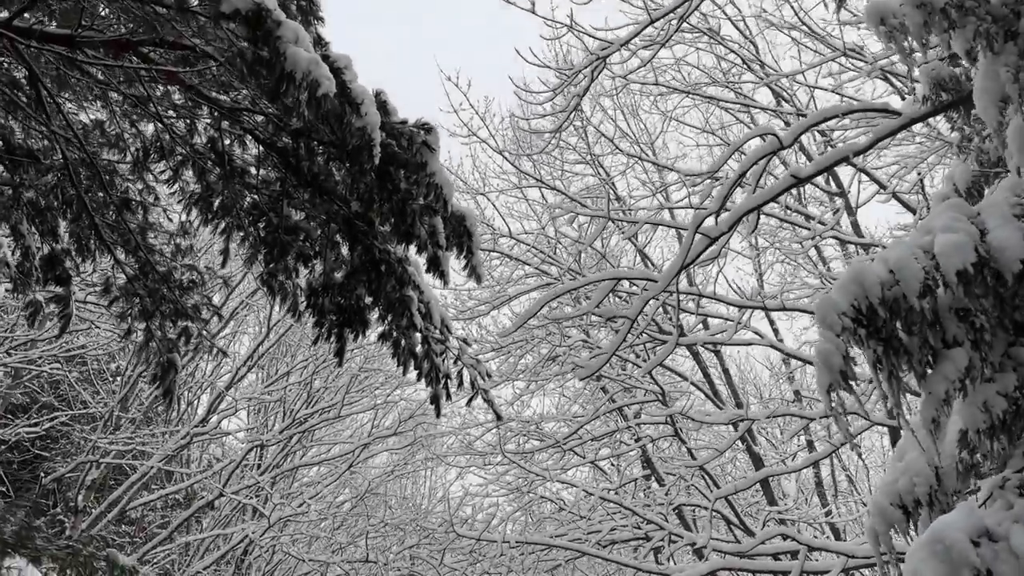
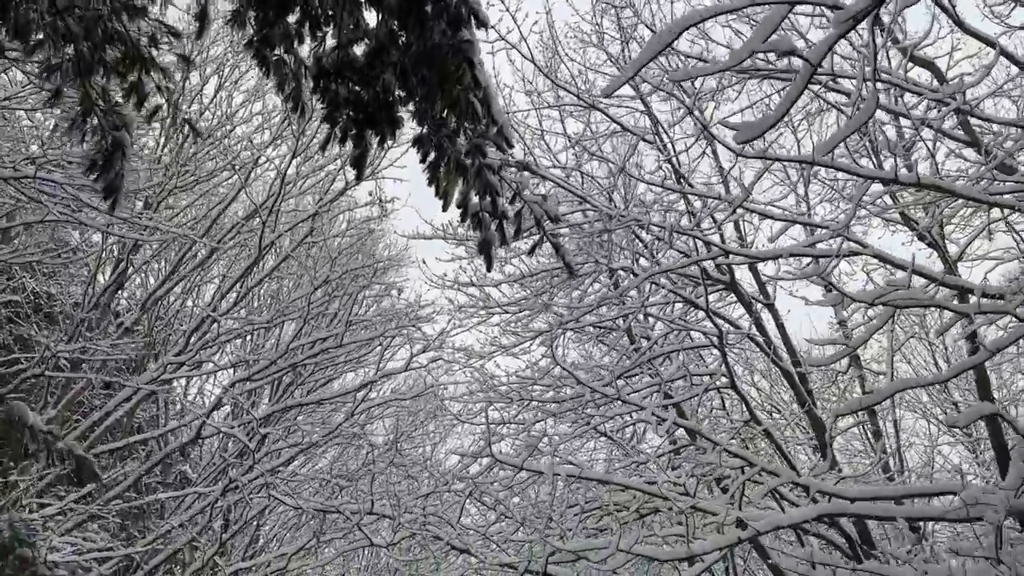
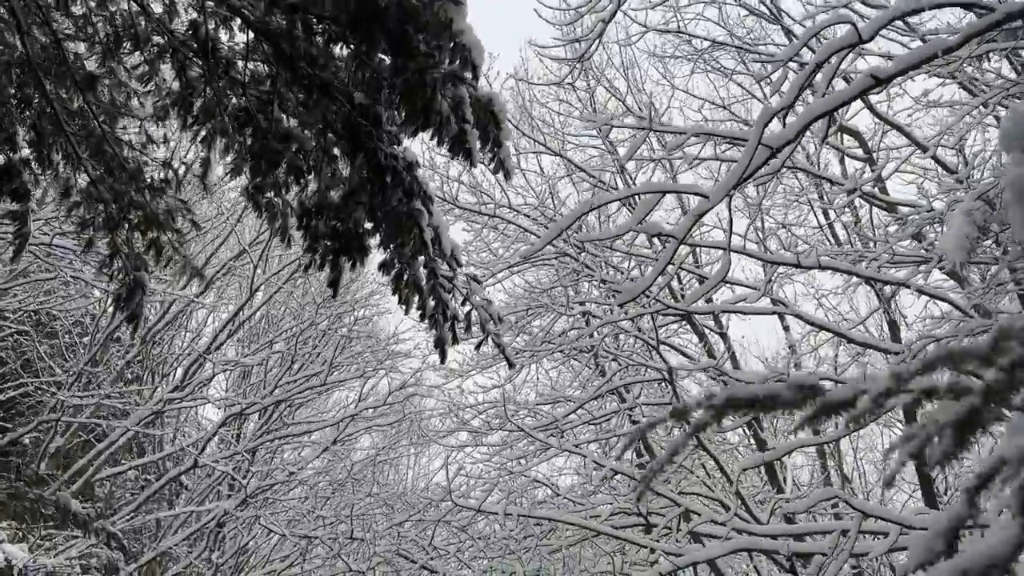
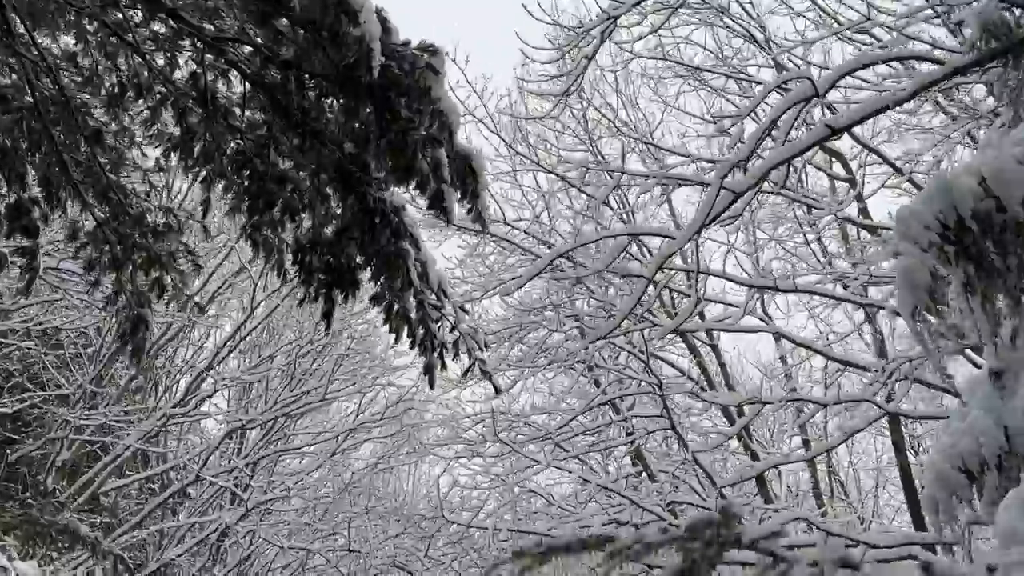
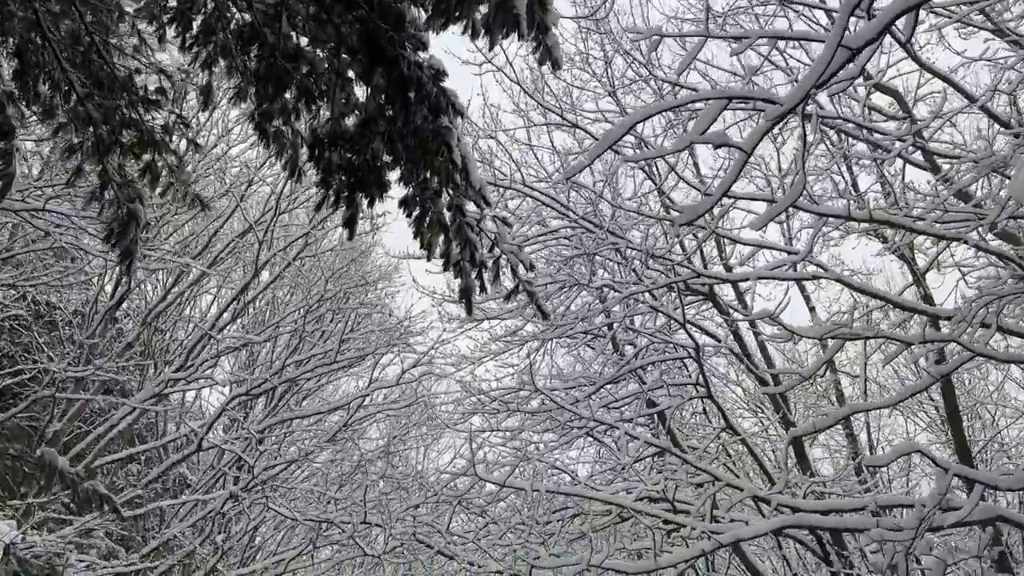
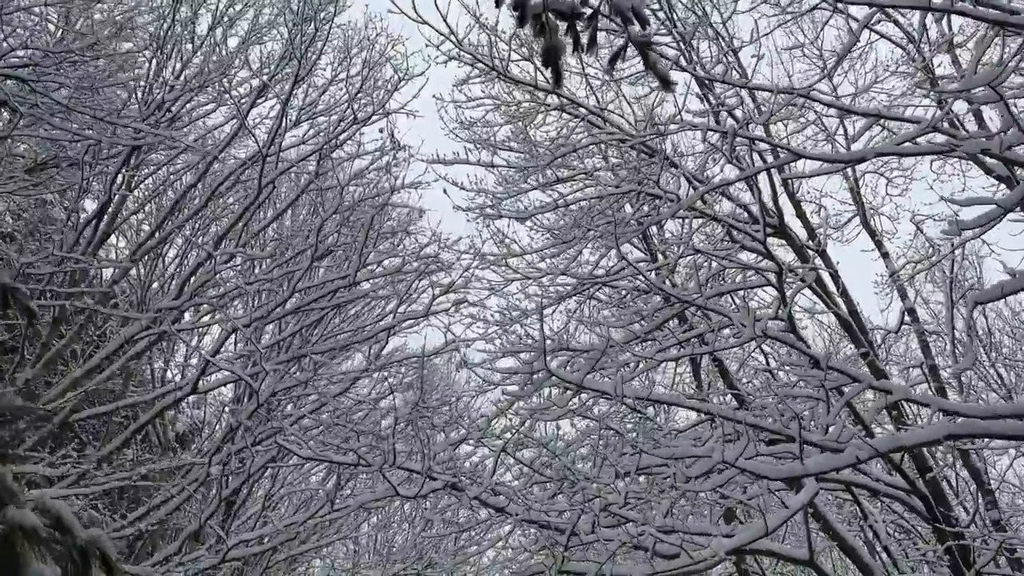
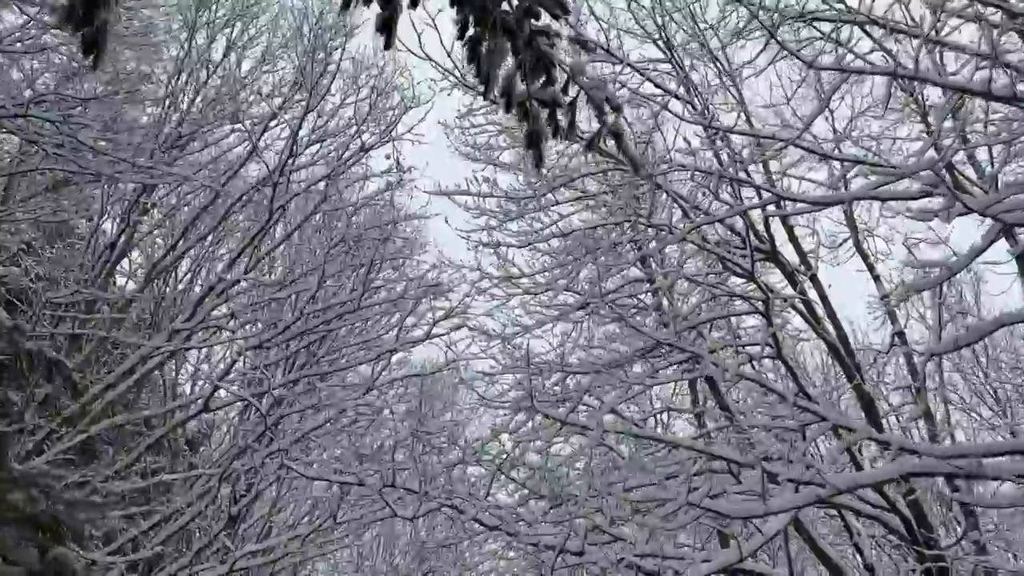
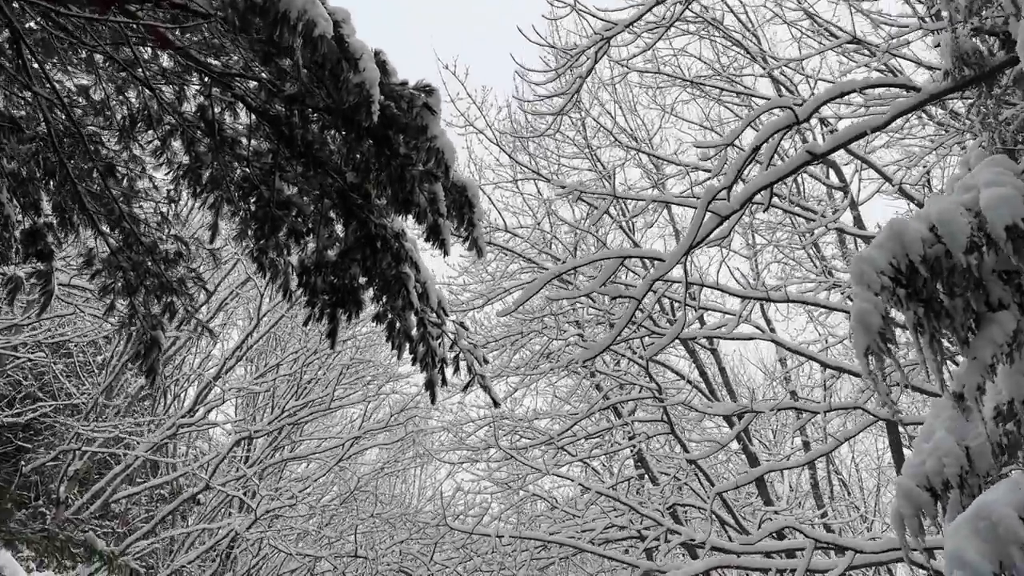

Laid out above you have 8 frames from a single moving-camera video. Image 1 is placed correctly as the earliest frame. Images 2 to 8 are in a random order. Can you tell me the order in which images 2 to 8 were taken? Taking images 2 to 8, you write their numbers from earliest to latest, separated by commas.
8, 4, 3, 5, 2, 7, 6
